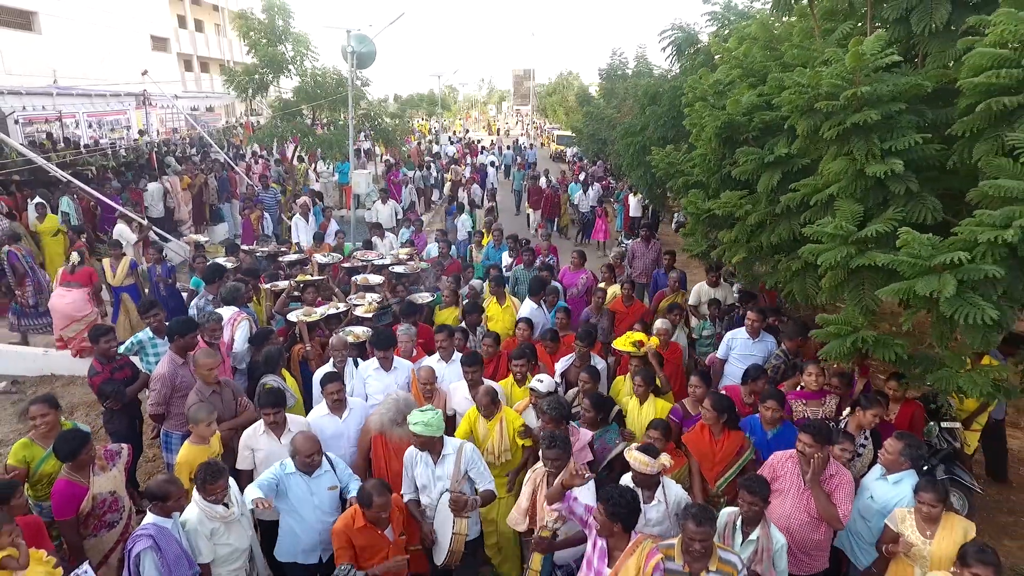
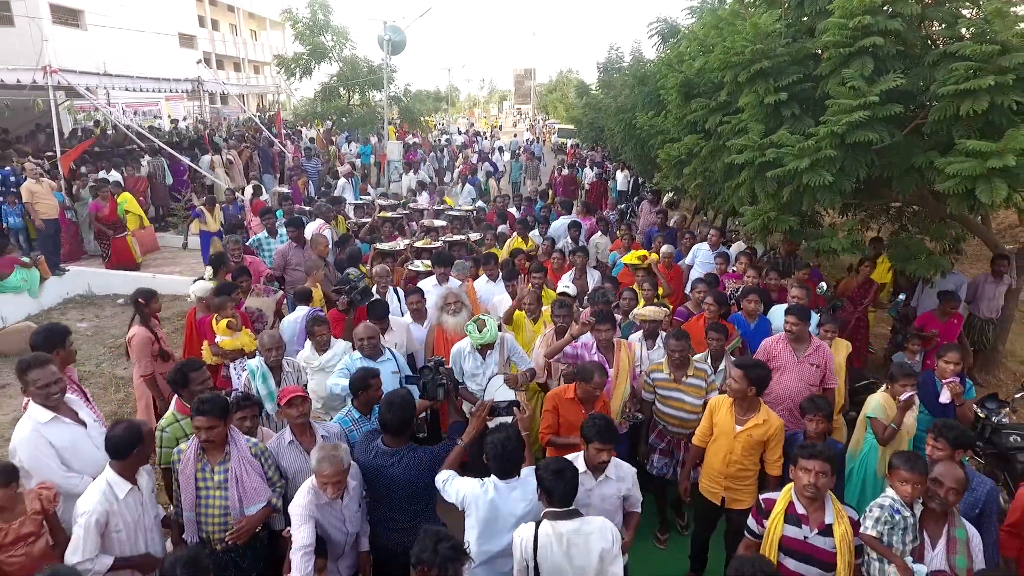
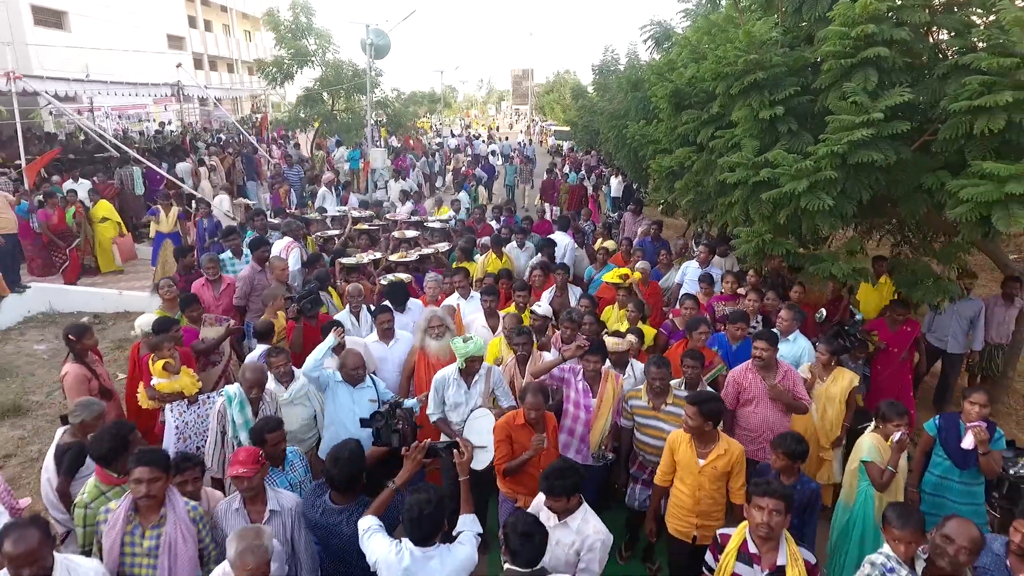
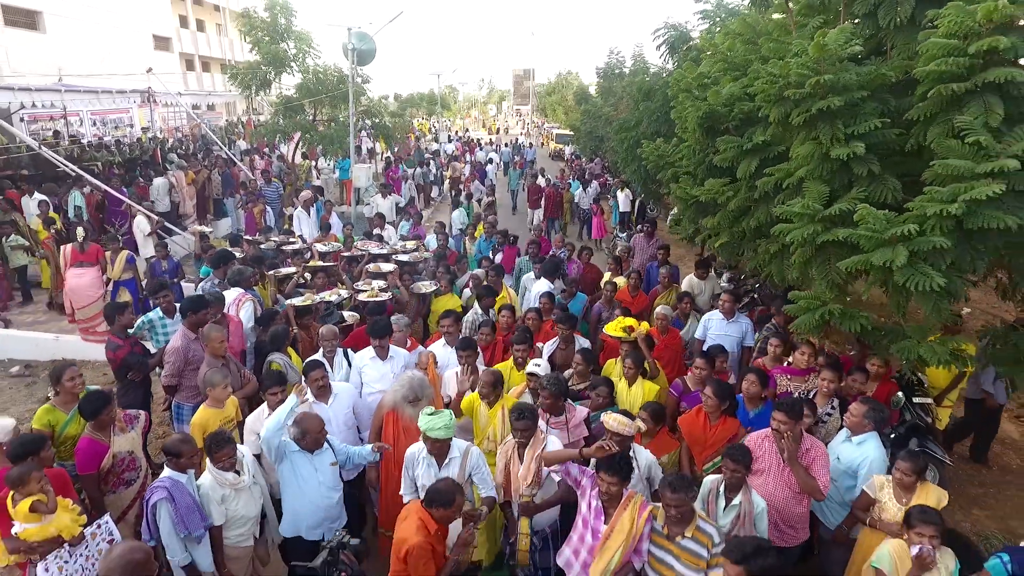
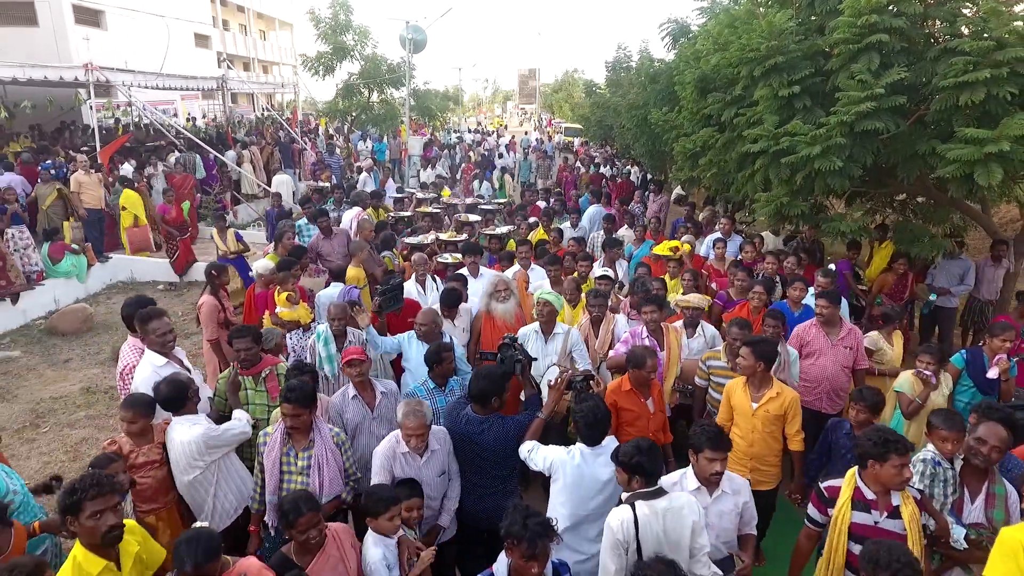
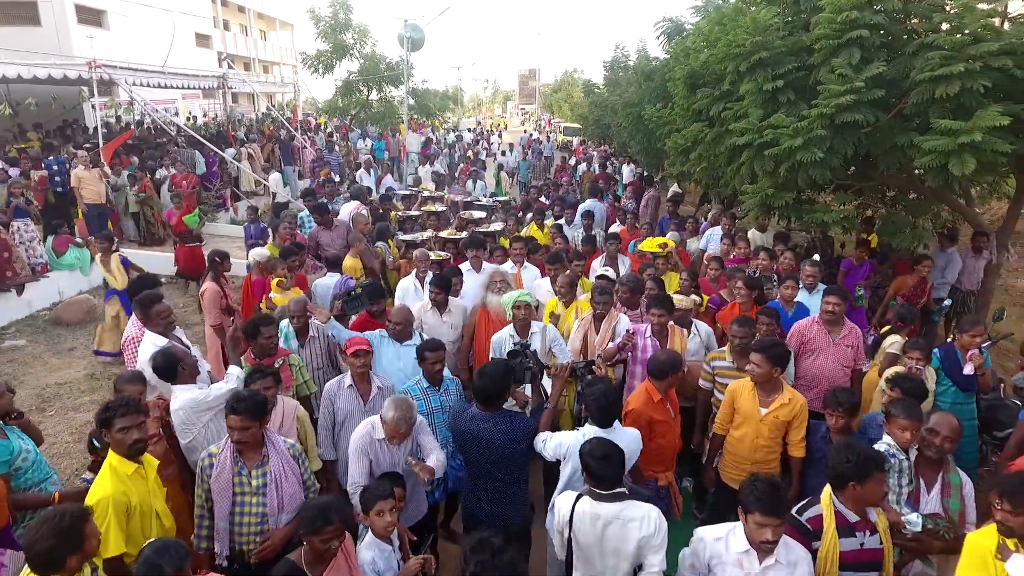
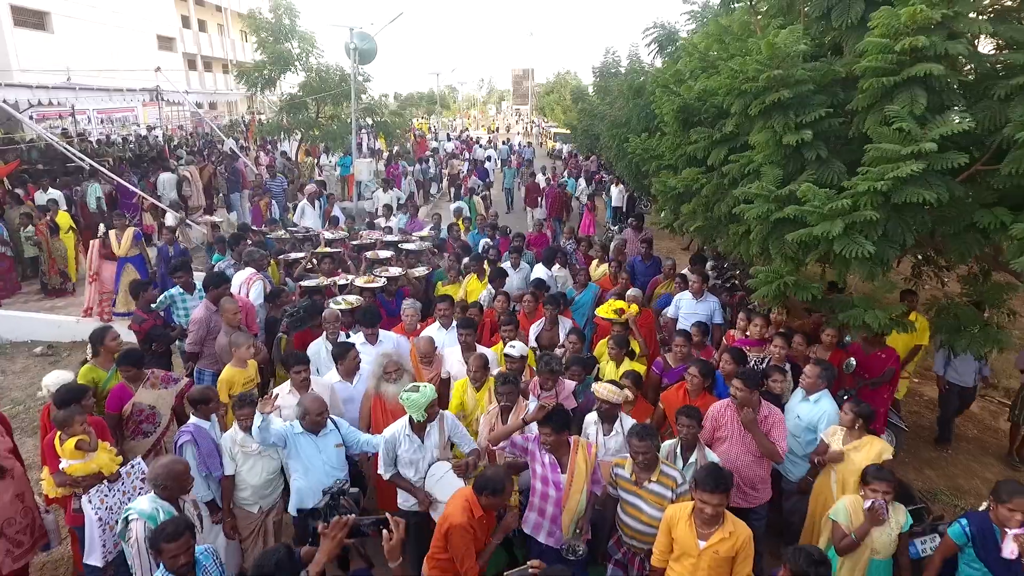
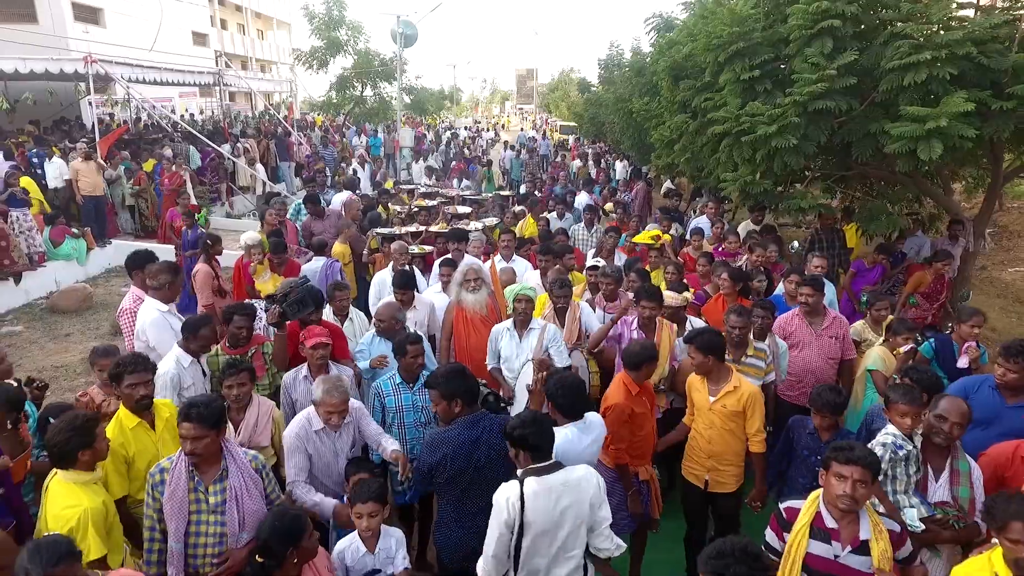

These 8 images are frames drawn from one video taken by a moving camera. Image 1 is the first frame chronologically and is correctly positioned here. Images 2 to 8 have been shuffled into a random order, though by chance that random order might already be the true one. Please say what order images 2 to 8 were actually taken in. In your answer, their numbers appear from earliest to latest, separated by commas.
4, 7, 3, 2, 5, 6, 8
